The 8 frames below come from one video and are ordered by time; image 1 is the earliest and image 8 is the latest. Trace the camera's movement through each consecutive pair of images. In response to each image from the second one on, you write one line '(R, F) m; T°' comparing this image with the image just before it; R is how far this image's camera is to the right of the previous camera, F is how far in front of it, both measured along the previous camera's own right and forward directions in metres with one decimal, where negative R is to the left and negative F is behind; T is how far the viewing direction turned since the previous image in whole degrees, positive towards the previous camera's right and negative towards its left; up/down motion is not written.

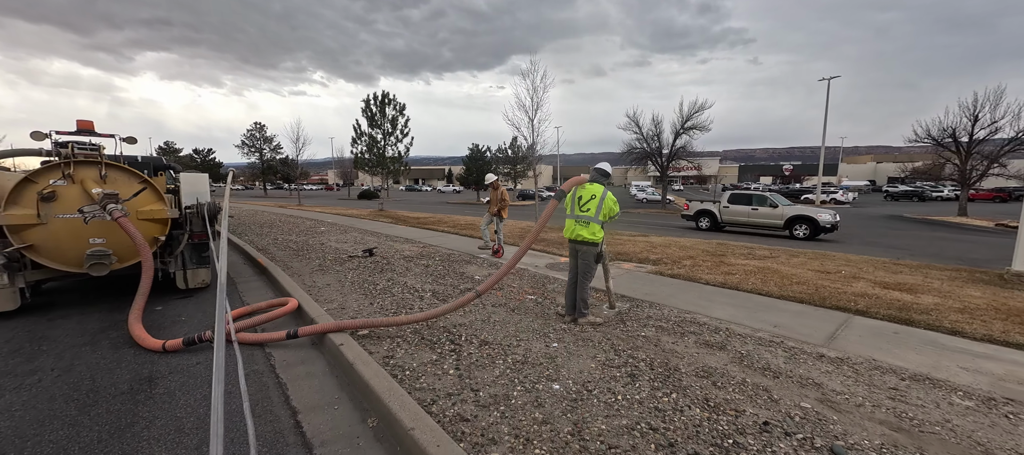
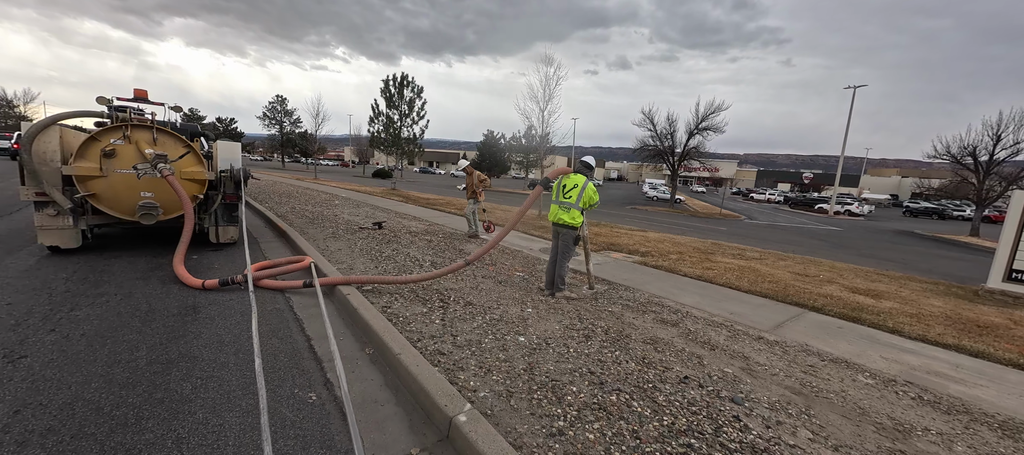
(+0.3, -0.6) m; -2°
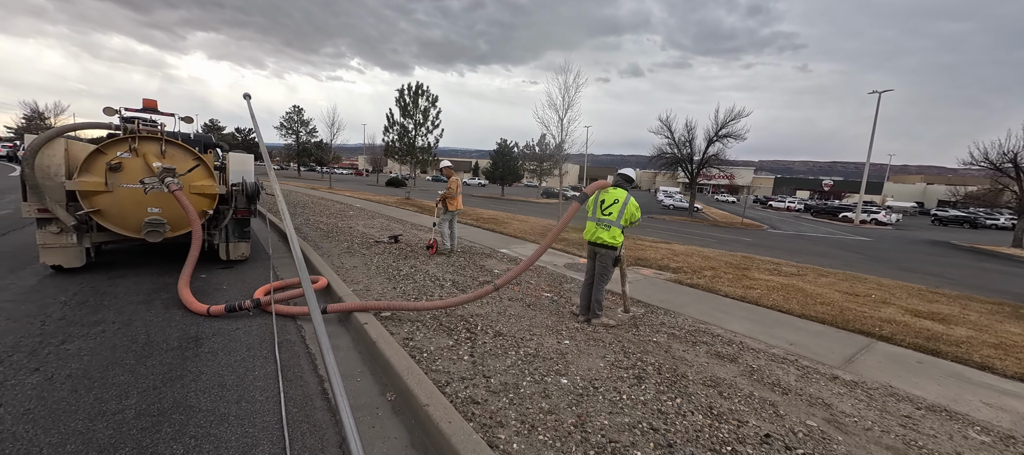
(-0.2, +0.4) m; -2°
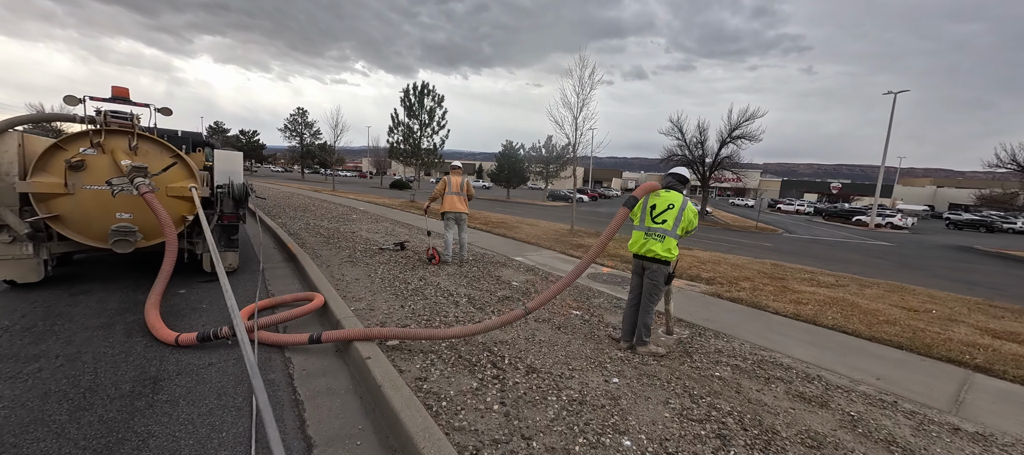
(-0.3, +0.7) m; 0°
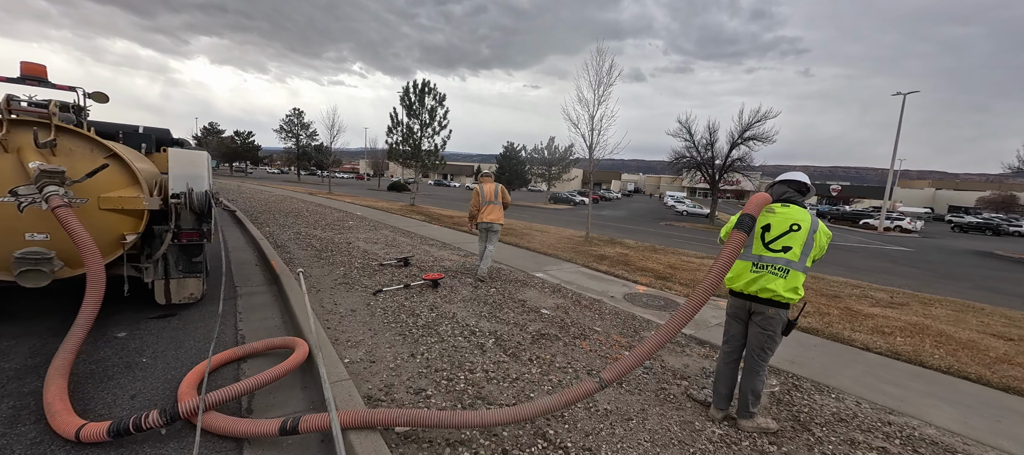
(-0.4, +1.0) m; 0°
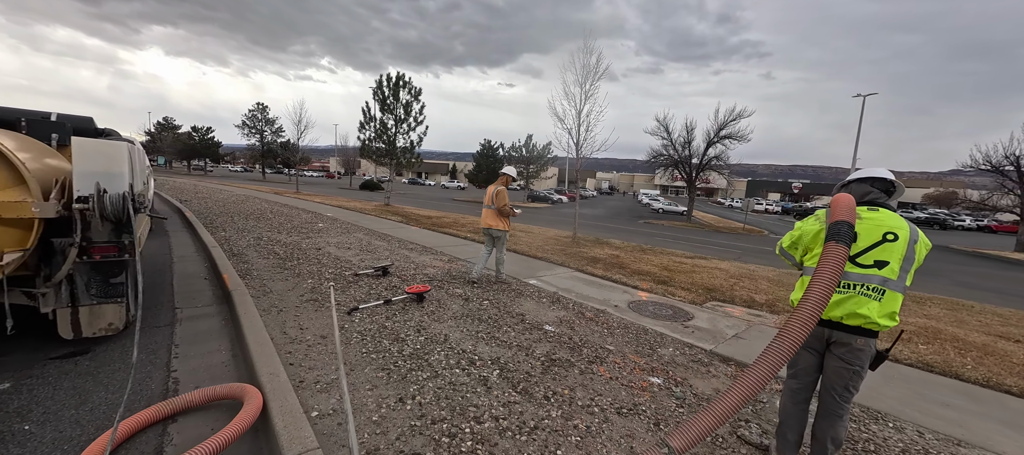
(-0.2, +0.6) m; +4°
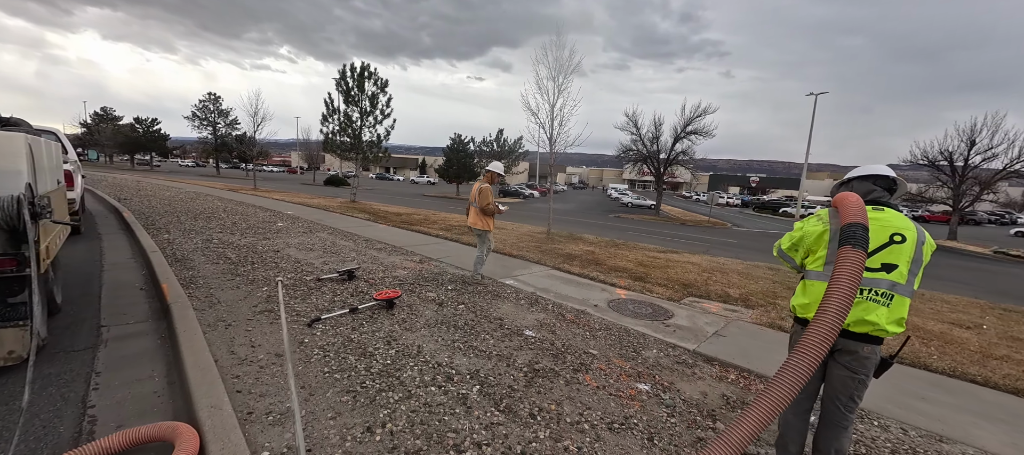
(-0.1, +0.3) m; +4°
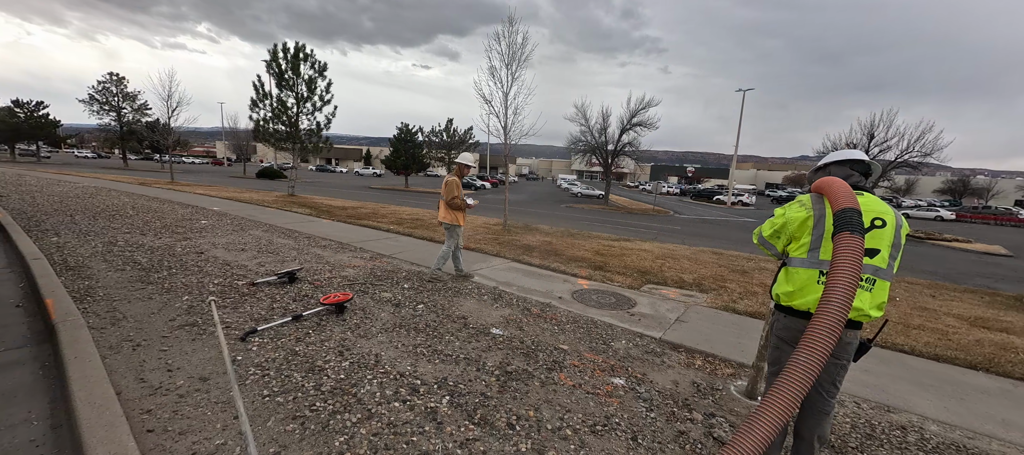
(-0.1, +0.3) m; +7°
